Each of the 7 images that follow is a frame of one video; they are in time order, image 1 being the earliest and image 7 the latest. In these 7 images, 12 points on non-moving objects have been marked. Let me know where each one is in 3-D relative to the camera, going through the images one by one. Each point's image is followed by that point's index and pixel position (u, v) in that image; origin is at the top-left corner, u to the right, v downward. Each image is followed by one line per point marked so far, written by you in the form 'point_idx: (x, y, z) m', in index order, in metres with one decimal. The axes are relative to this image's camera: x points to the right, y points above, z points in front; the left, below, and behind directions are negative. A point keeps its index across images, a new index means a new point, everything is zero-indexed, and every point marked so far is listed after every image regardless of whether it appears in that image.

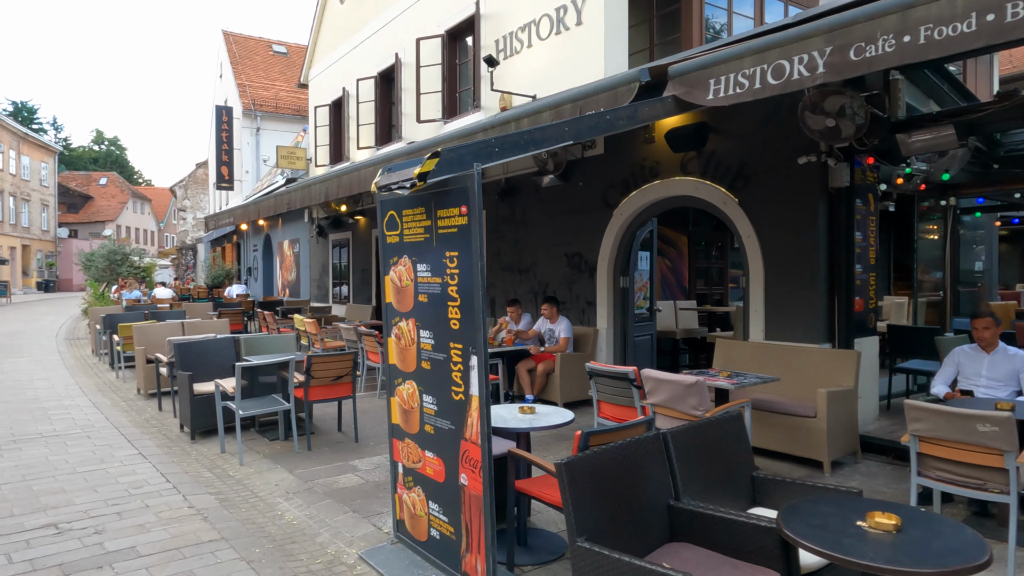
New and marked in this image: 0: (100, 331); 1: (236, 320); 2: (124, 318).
0: (-7.5, -0.8, +12.0) m
1: (-5.5, -0.6, +13.2) m
2: (-6.7, -0.5, +11.5) m
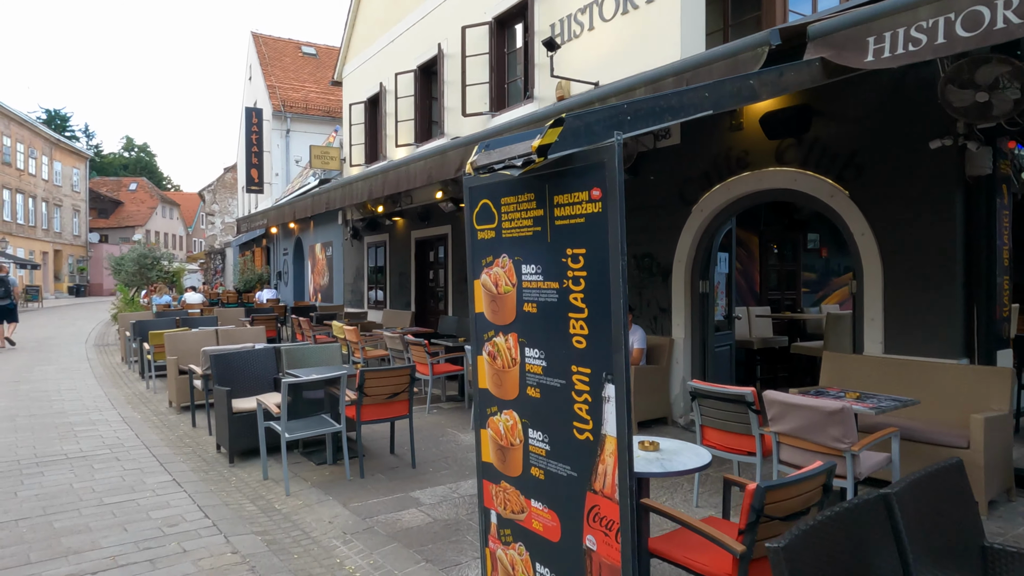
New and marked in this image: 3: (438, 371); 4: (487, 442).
0: (-6.6, -0.9, +11.5) m
1: (-4.6, -0.7, +12.7) m
2: (-5.9, -0.6, +11.0) m
3: (-0.9, -1.0, +7.9) m
4: (-0.1, -0.7, +3.1) m
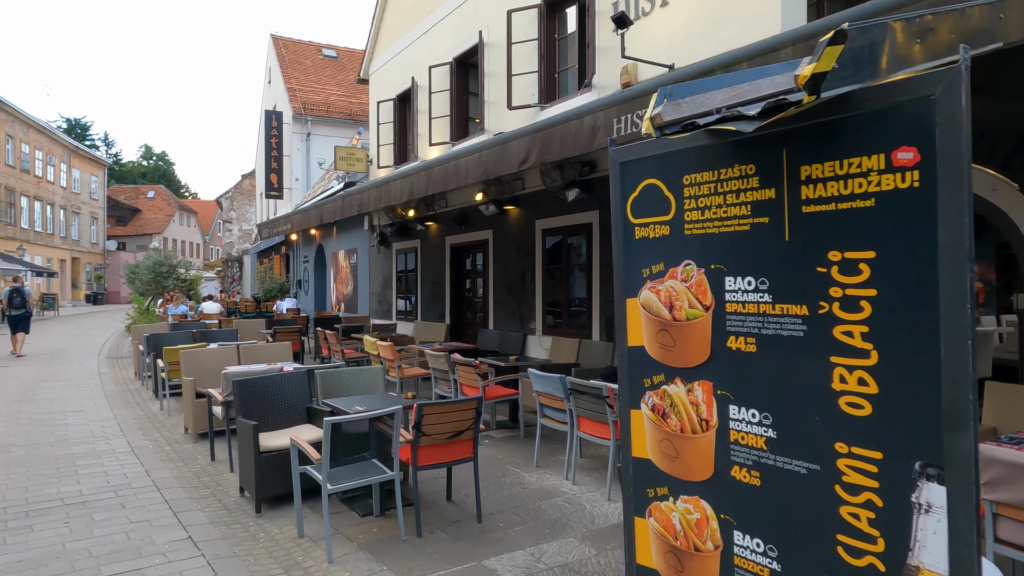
0: (-5.9, -1.0, +10.6) m
1: (-3.9, -0.9, +11.7) m
2: (-5.2, -0.8, +10.1) m
3: (-0.2, -1.1, +6.9) m
4: (+0.4, -0.8, +2.1) m
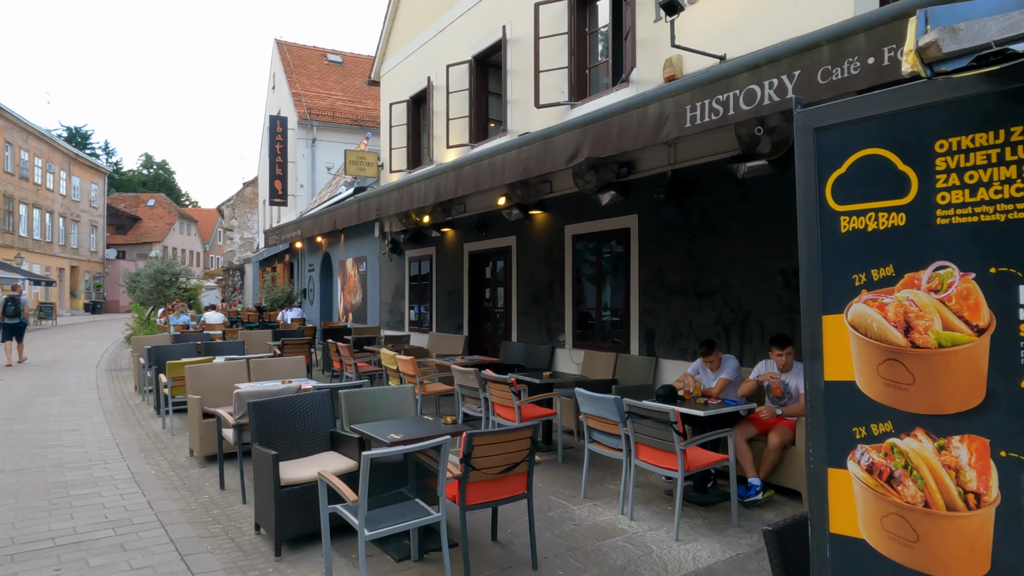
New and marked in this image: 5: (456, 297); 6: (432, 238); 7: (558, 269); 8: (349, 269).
0: (-5.6, -1.2, +10.0) m
1: (-3.5, -1.1, +11.1) m
2: (-4.8, -0.9, +9.5) m
3: (+0.1, -1.2, +6.3) m
4: (+0.8, -0.8, +1.5) m
5: (-0.9, -0.2, +11.1) m
6: (-1.4, +0.9, +11.9) m
7: (+0.6, +0.2, +8.7) m
8: (-4.0, +0.5, +16.3) m
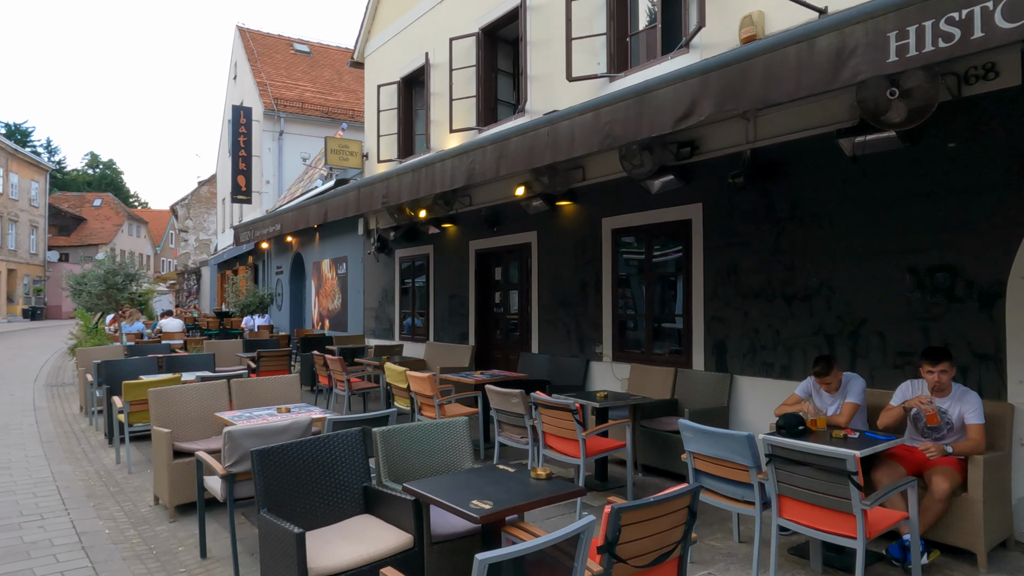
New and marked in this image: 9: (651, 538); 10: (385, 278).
0: (-5.3, -1.2, +8.4) m
1: (-3.4, -1.1, +9.6) m
2: (-4.6, -0.9, +7.9) m
3: (+0.6, -1.2, +5.0) m
4: (+1.5, -0.8, +0.3) m
5: (-0.8, -0.2, +9.8) m
6: (-1.3, +0.8, +10.6) m
7: (+0.9, +0.2, +7.5) m
8: (-4.2, +0.4, +14.8) m
9: (+0.5, -1.0, +2.5) m
10: (-2.3, +0.2, +11.9) m
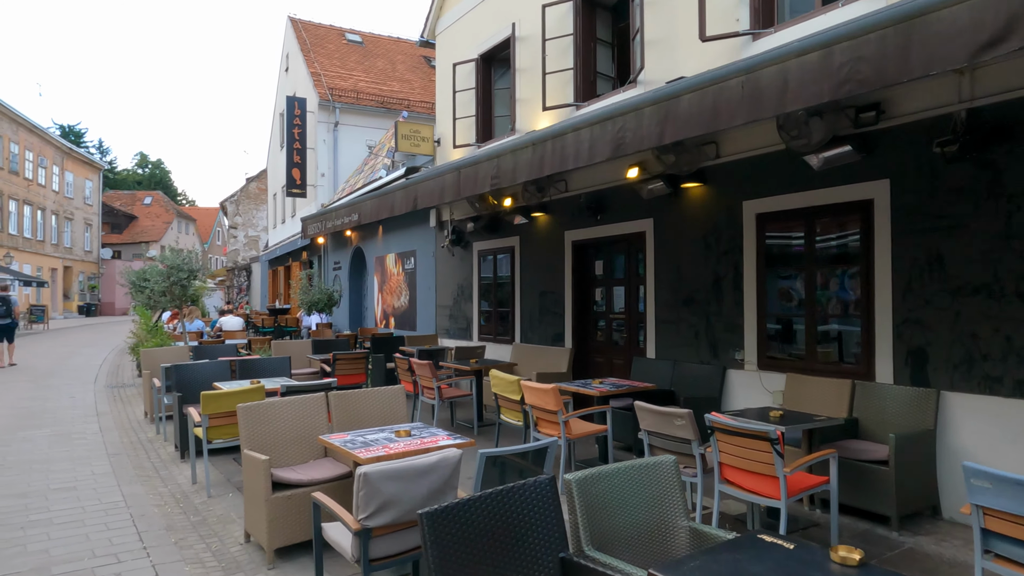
0: (-4.1, -1.2, +7.7) m
1: (-2.1, -1.1, +8.8) m
2: (-3.4, -0.9, +7.1) m
3: (+1.7, -1.2, +4.0) m
4: (+2.3, -0.8, -0.8) m
5: (+0.5, -0.1, +8.8) m
6: (0.0, +0.9, +9.6) m
7: (+2.1, +0.3, +6.4) m
8: (-2.6, +0.5, +13.9) m
9: (+1.5, -0.9, +1.5) m
10: (-0.9, +0.2, +11.0) m
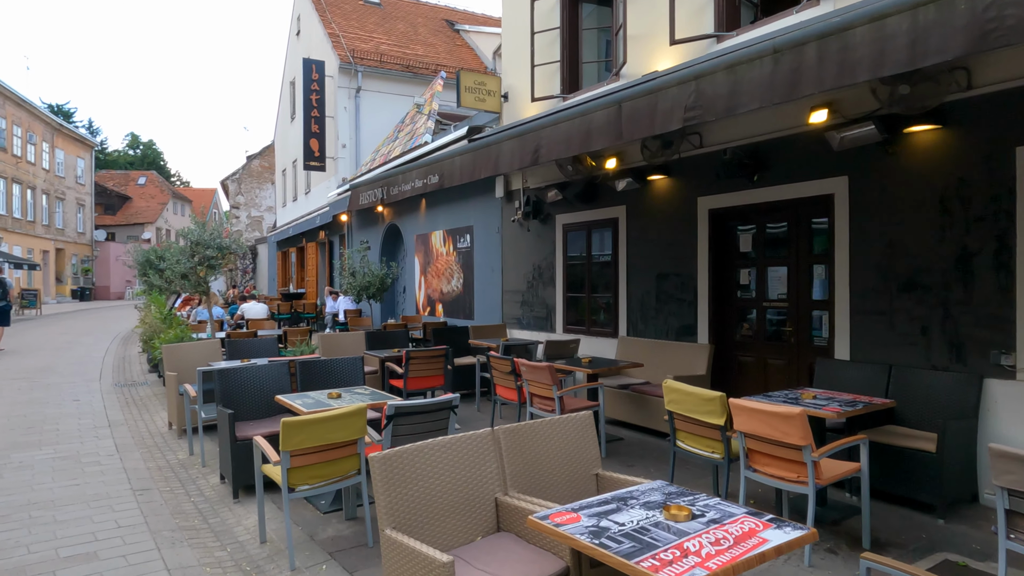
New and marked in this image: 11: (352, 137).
0: (-2.8, -1.0, +5.9) m
1: (-0.8, -0.9, +7.1) m
2: (-2.1, -0.7, +5.4) m
3: (+2.9, -1.1, +2.3) m
4: (+3.7, -0.8, -2.5) m
5: (+1.8, +0.1, +7.1) m
6: (+1.3, +1.1, +7.9) m
7: (+3.4, +0.4, +4.7) m
8: (-1.4, +0.8, +12.2) m
9: (+2.8, -0.9, -0.2) m
10: (+0.4, +0.5, +9.2) m
11: (-4.5, +4.2, +18.7) m
